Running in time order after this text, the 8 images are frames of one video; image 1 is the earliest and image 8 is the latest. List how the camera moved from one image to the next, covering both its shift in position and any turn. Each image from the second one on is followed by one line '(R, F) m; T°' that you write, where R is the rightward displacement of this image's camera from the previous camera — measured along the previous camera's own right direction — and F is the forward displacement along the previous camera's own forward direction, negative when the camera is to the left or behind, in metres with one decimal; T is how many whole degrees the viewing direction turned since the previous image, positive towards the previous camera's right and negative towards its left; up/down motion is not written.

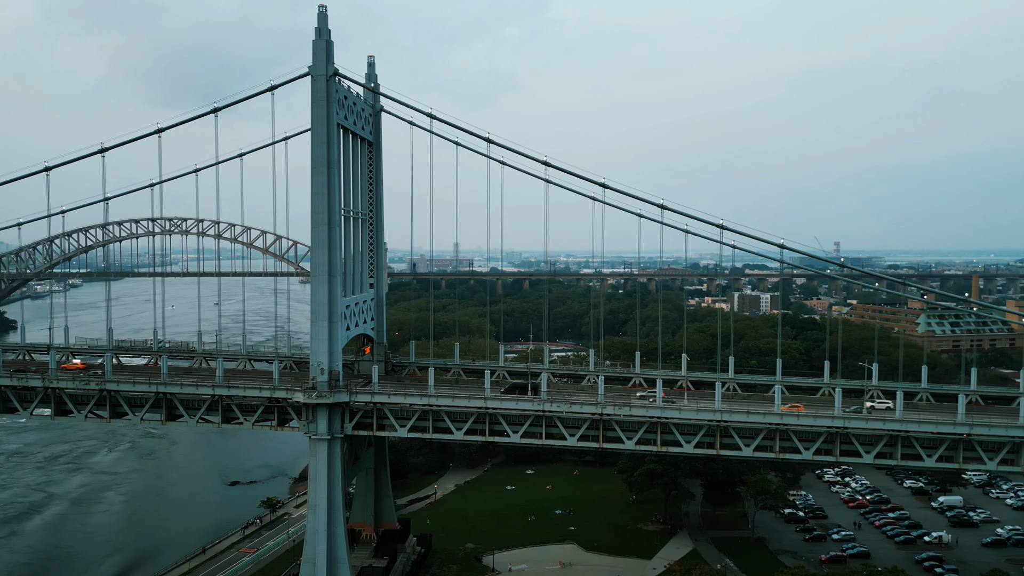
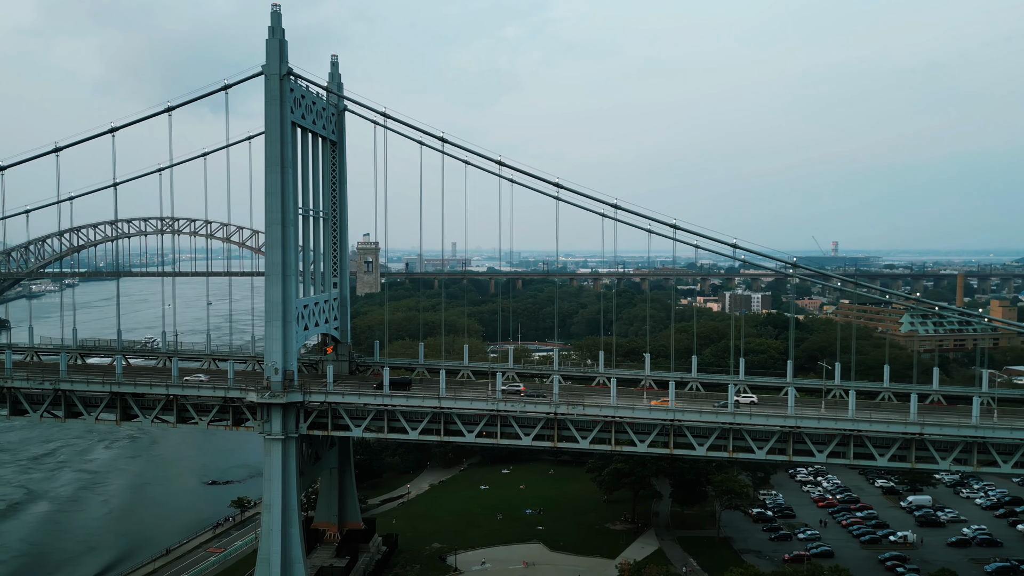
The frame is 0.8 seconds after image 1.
(+1.3, 0.0) m; 0°
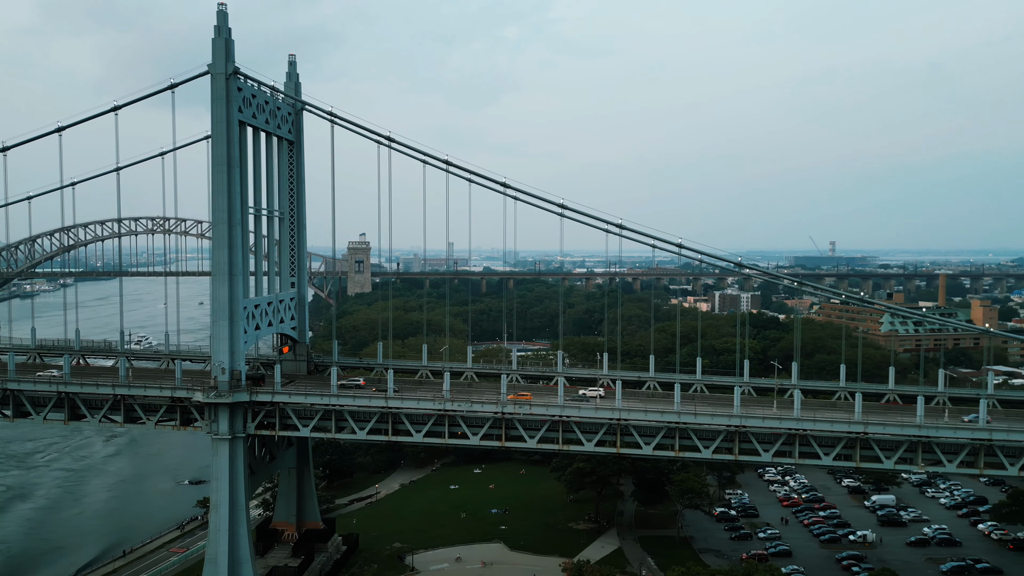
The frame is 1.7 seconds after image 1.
(+1.5, 0.0) m; 0°
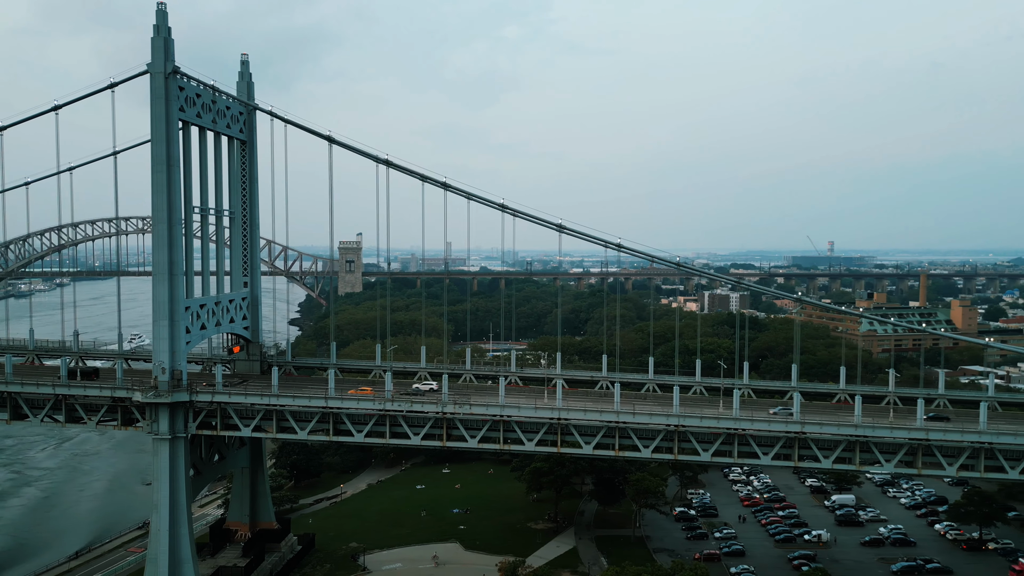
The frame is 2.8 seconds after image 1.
(+1.8, 0.0) m; 0°
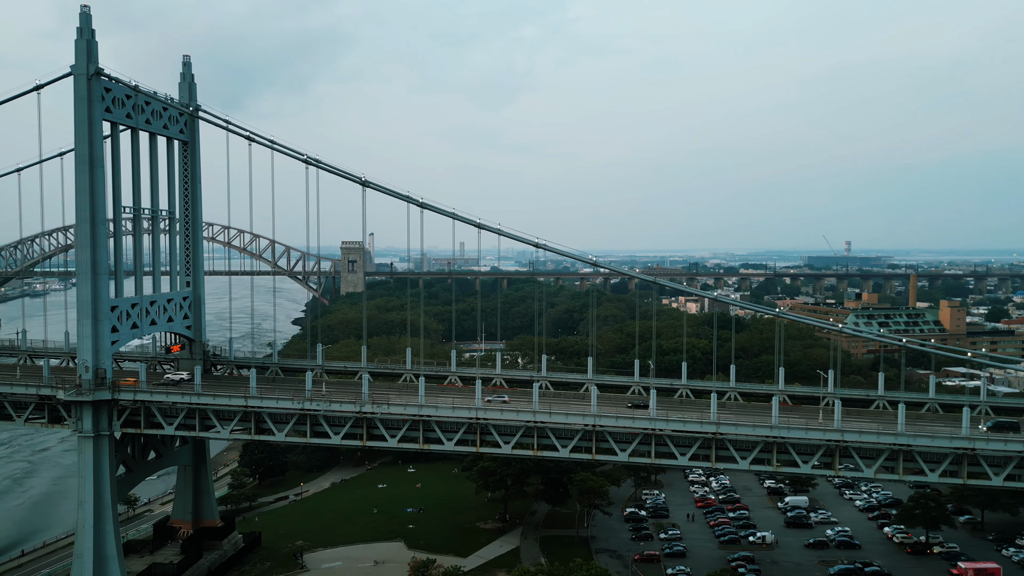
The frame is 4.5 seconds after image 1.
(+2.9, 0.0) m; -1°
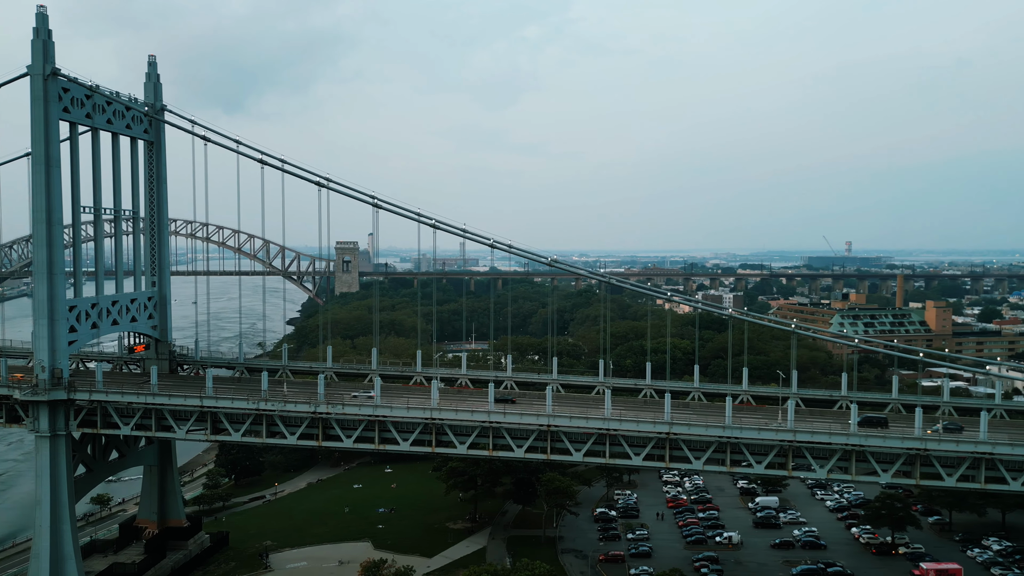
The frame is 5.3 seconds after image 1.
(+1.4, 0.0) m; 0°
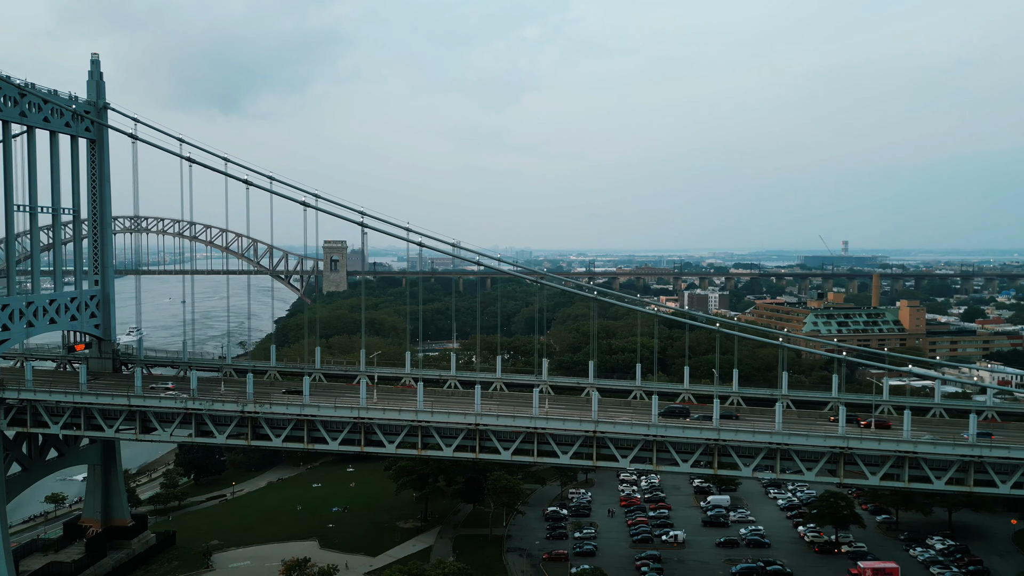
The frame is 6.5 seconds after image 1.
(+2.1, 0.0) m; 0°
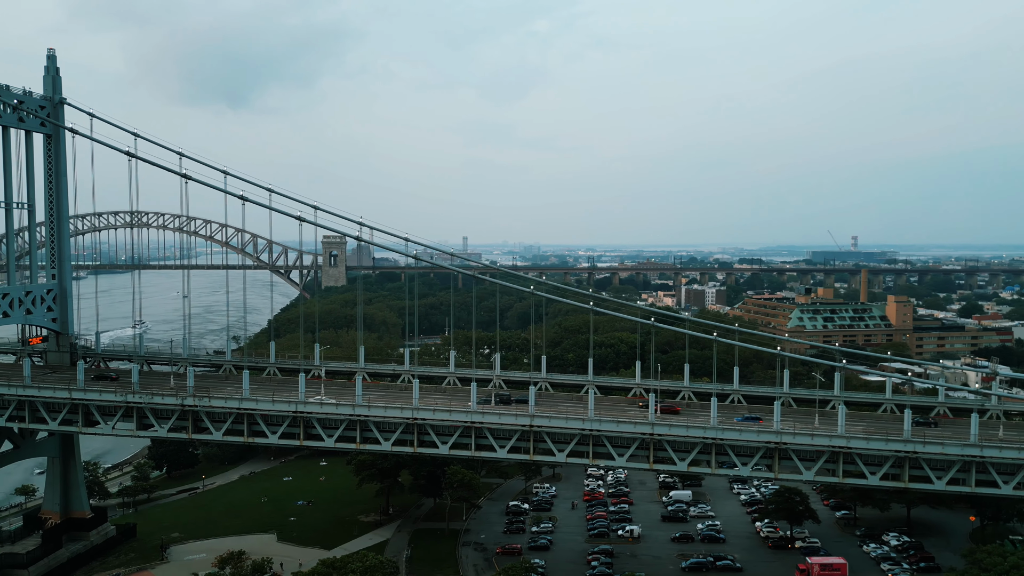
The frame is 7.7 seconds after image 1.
(+2.1, 0.0) m; -1°
